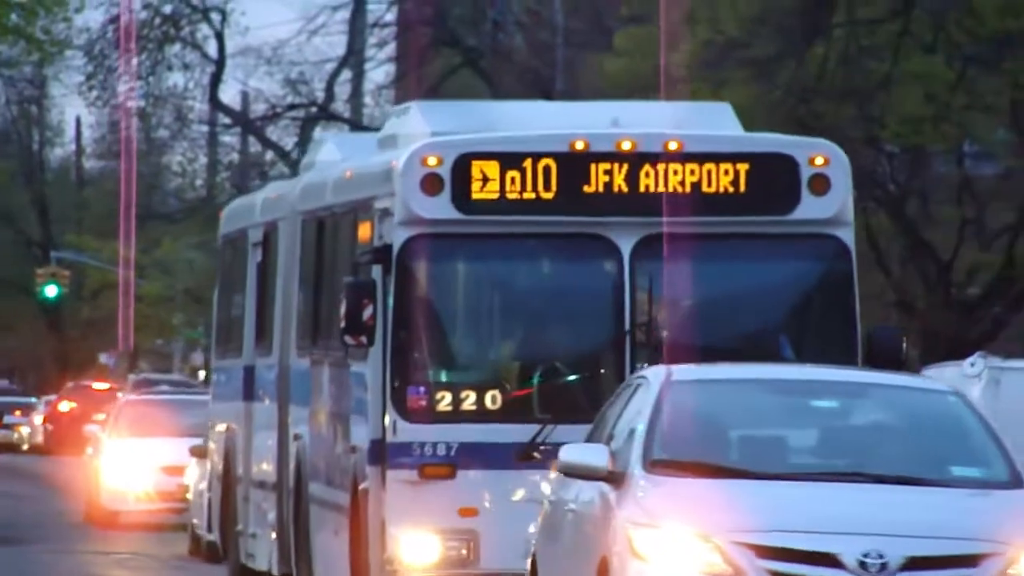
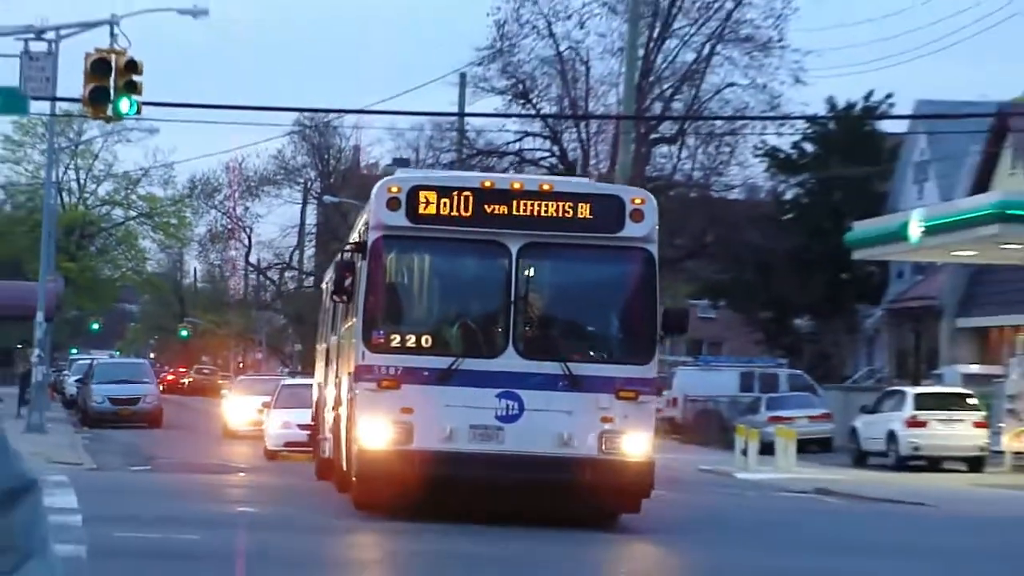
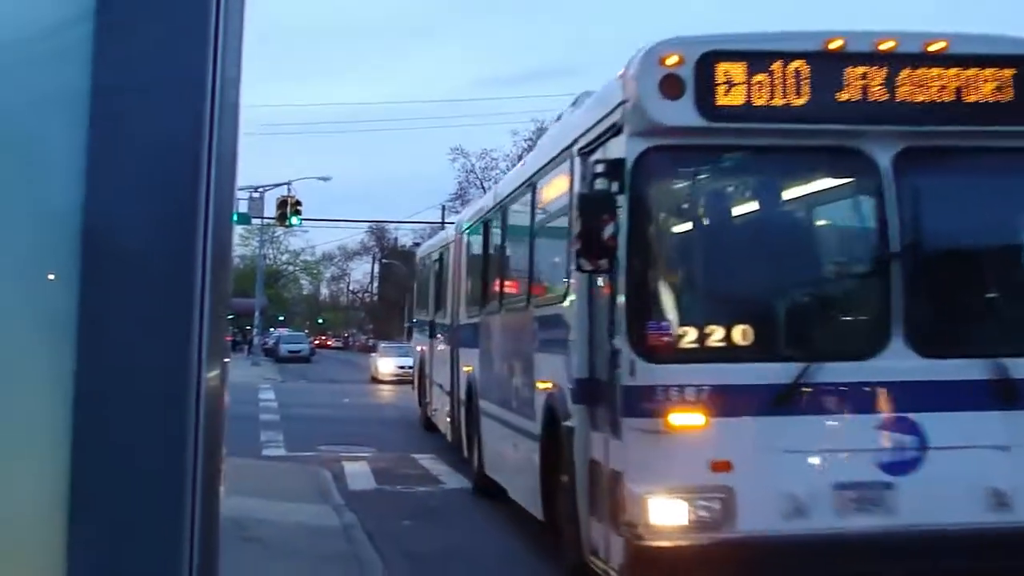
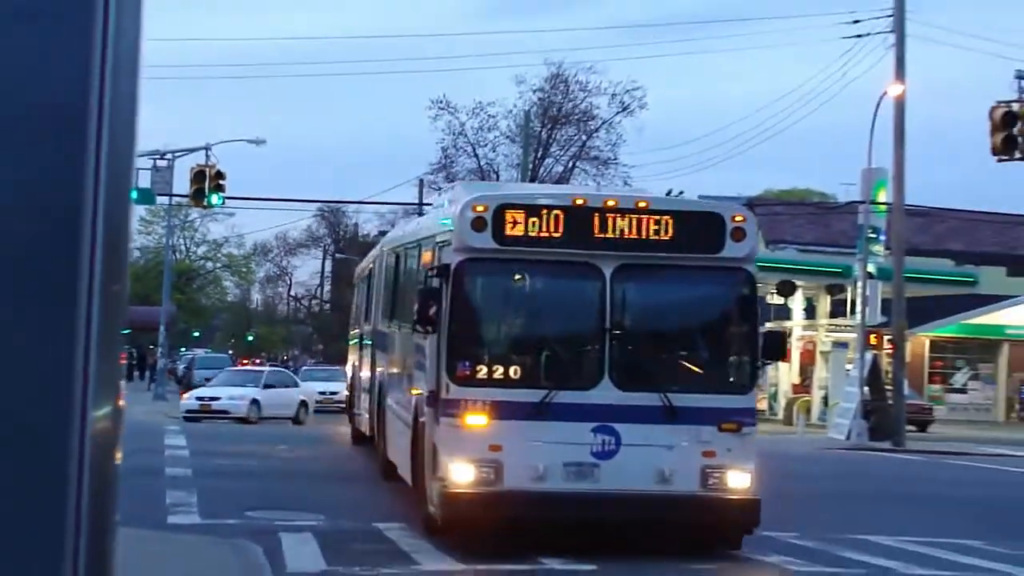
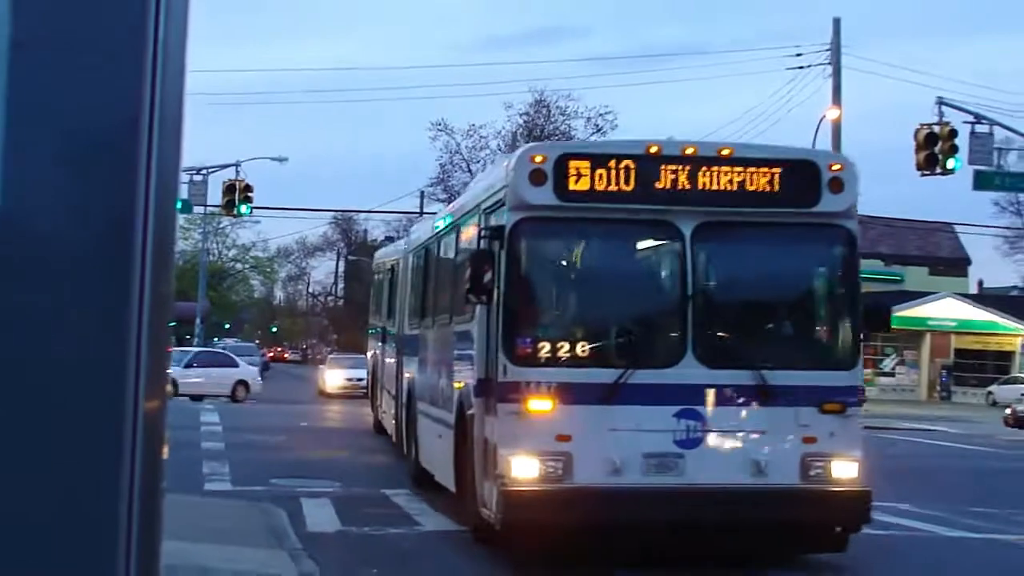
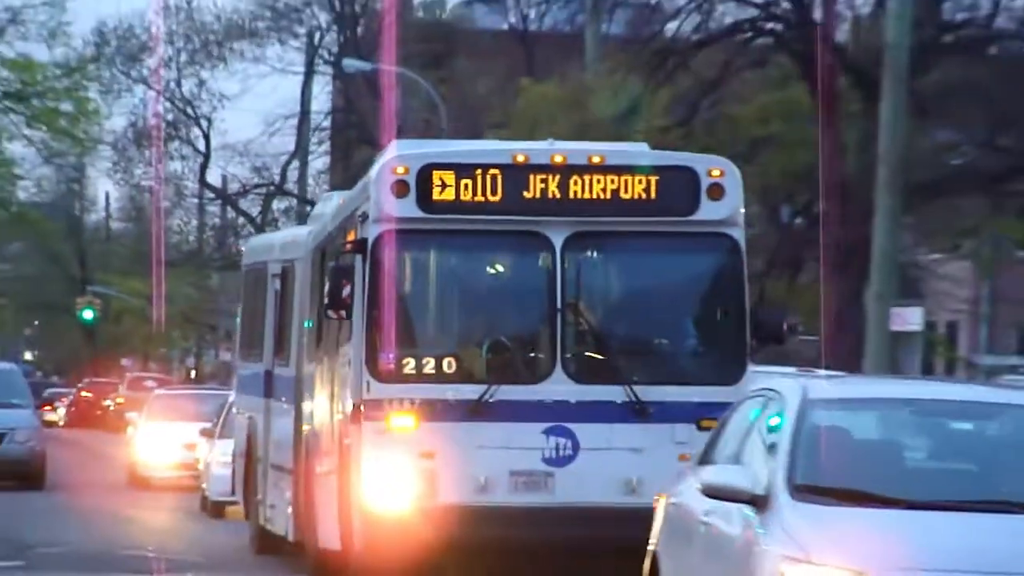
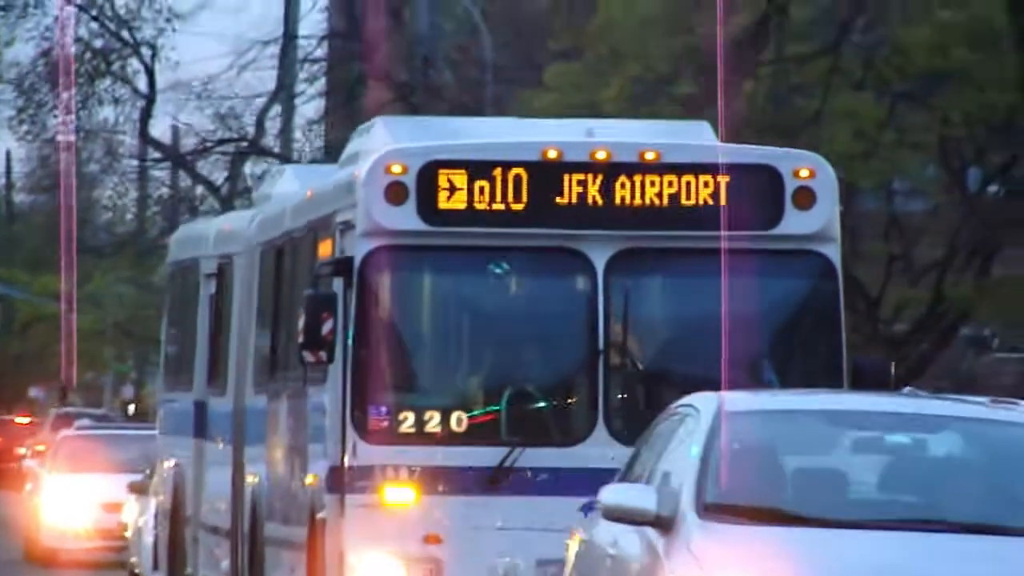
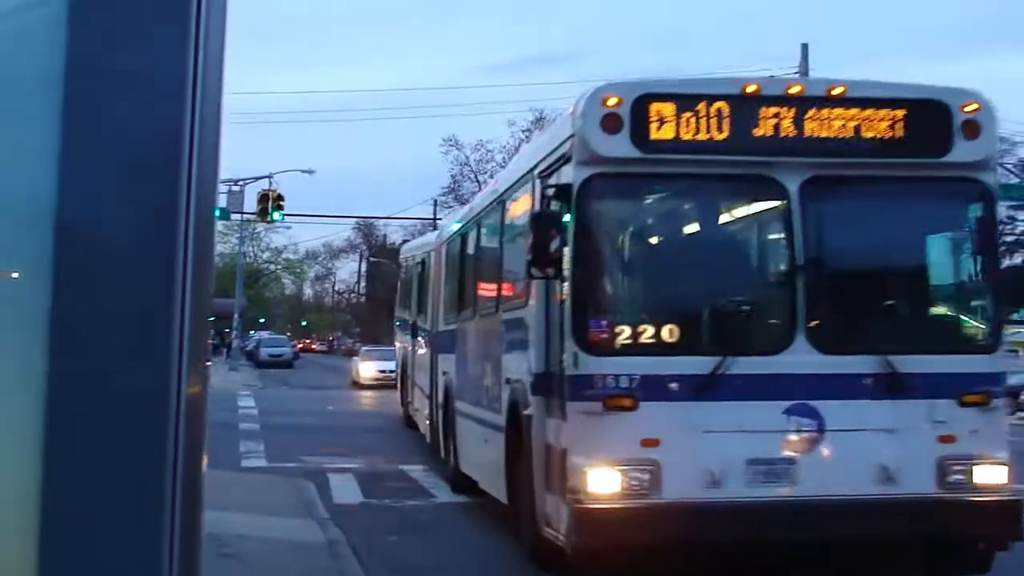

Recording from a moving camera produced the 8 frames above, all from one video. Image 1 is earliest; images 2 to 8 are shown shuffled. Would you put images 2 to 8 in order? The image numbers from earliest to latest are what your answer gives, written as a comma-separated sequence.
7, 6, 2, 4, 5, 8, 3
